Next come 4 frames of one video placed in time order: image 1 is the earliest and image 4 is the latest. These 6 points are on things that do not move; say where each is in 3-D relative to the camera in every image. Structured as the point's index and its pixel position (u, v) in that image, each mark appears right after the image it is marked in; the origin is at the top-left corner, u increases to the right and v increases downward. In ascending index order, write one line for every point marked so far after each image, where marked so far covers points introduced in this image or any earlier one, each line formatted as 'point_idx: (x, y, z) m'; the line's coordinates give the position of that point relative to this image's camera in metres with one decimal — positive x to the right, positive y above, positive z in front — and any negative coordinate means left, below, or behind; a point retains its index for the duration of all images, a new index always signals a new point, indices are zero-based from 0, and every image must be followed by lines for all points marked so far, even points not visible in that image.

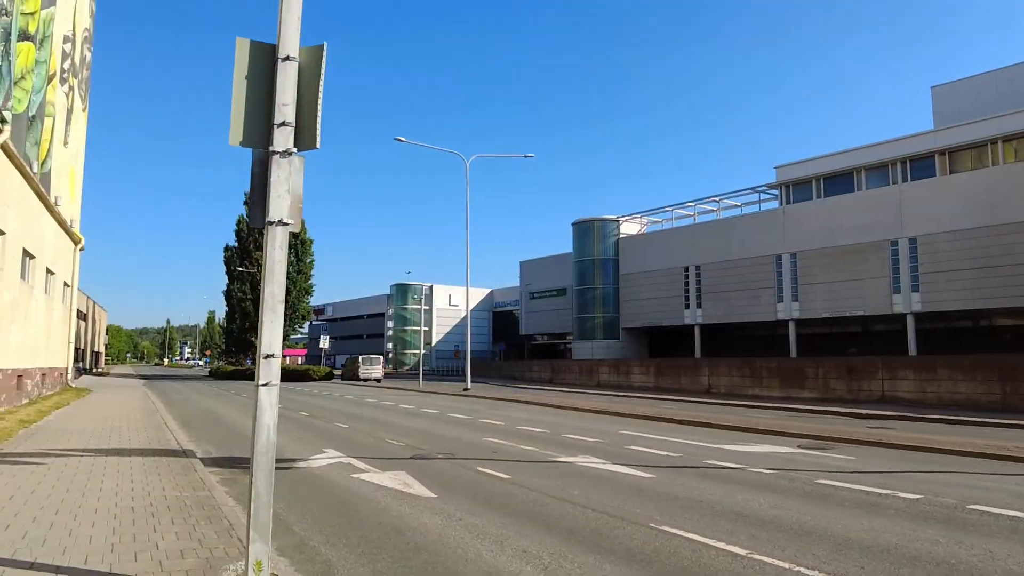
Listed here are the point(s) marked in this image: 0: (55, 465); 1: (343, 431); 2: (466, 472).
0: (-6.5, -2.6, +10.2) m
1: (-4.1, -3.4, +16.9) m
2: (-0.7, -3.0, +11.4) m
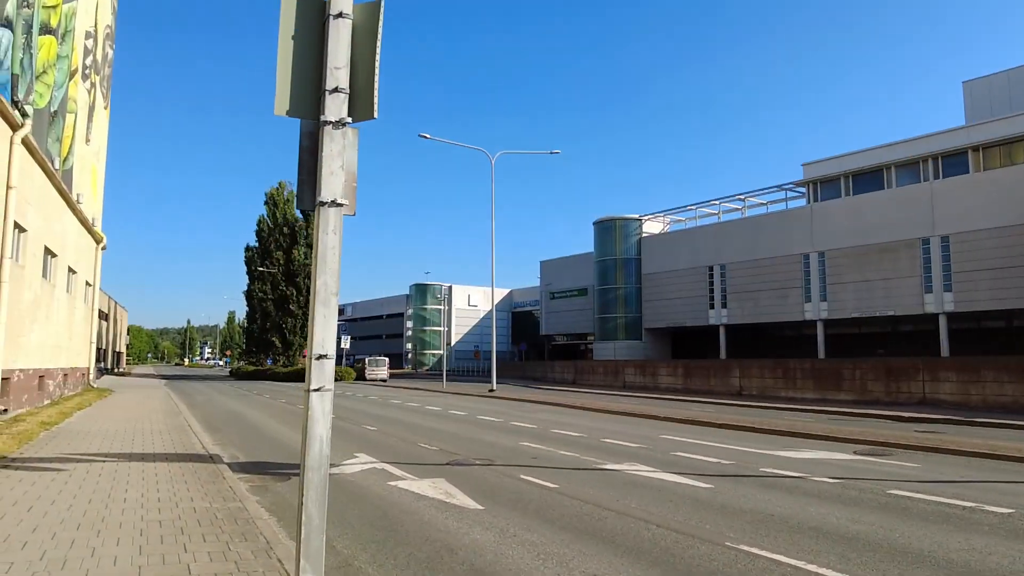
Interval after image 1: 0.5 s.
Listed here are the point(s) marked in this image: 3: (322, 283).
0: (-5.9, -2.5, +9.6) m
1: (-3.3, -3.3, +16.2) m
2: (0.0, -2.9, +10.7) m
3: (-1.2, 0.0, +4.3) m
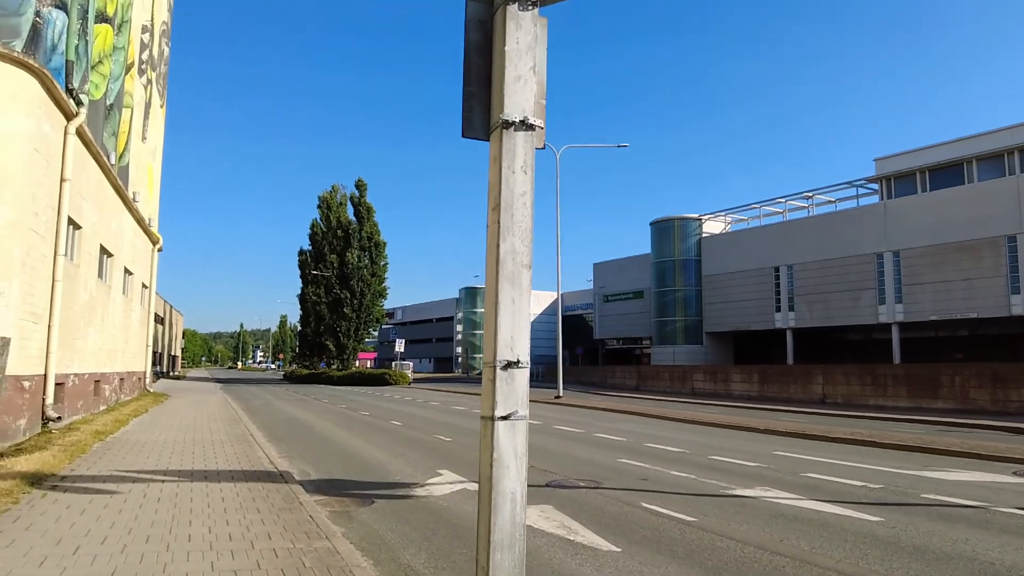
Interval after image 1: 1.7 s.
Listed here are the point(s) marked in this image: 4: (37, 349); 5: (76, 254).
0: (-4.4, -2.4, +8.2) m
1: (-1.4, -3.3, +14.7) m
2: (+1.5, -2.8, +8.9) m
3: (0.0, +0.2, +2.7) m
4: (-9.3, -1.2, +13.8) m
5: (-10.4, +0.8, +16.9) m
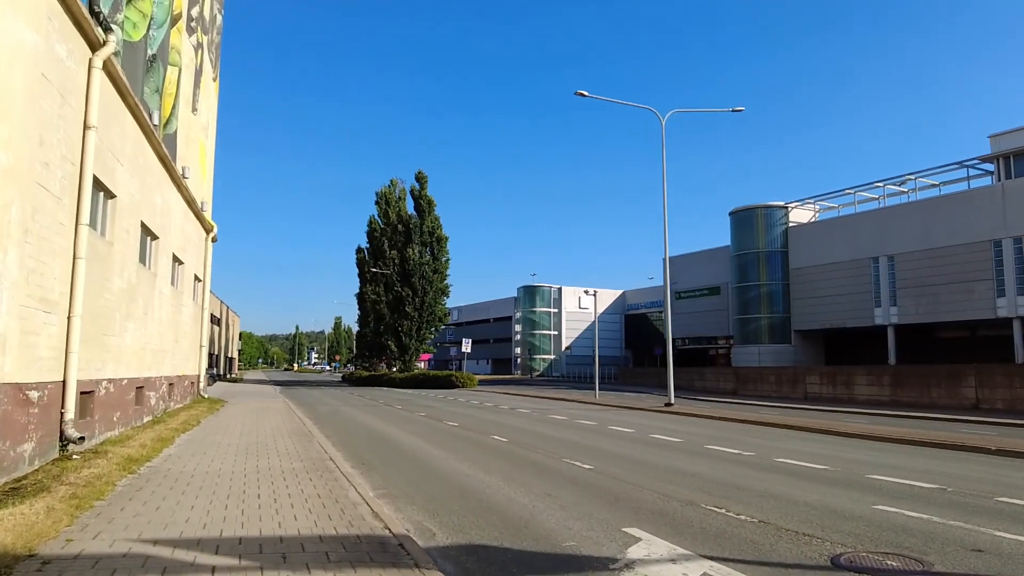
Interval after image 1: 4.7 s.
0: (-2.2, -2.0, +4.3) m
1: (+1.3, -2.9, +10.6) m
2: (+3.7, -2.3, +4.7) m
3: (+1.8, +0.6, -1.4) m
4: (-6.7, -0.9, +10.3) m
5: (-7.7, +1.1, +13.5) m
